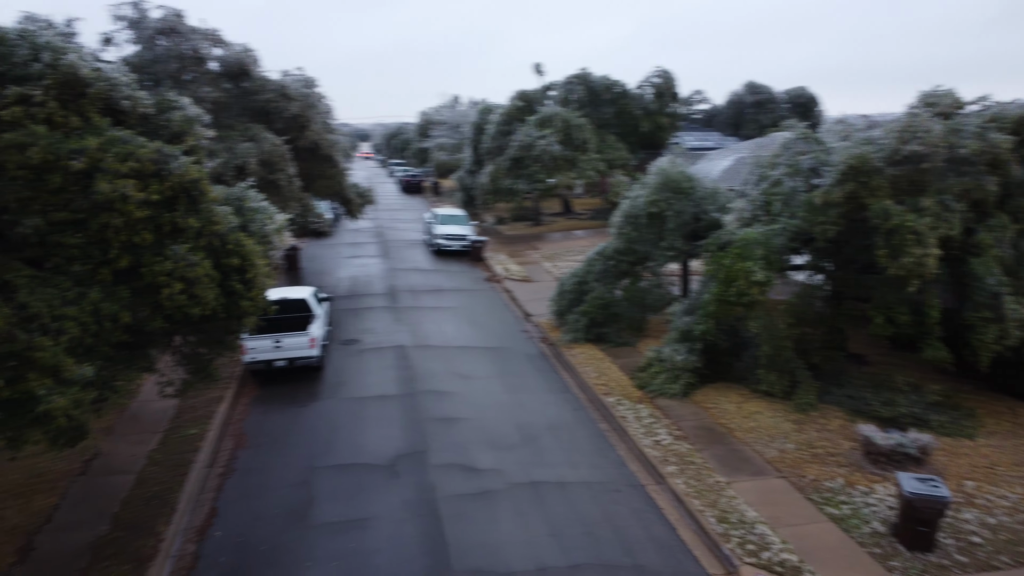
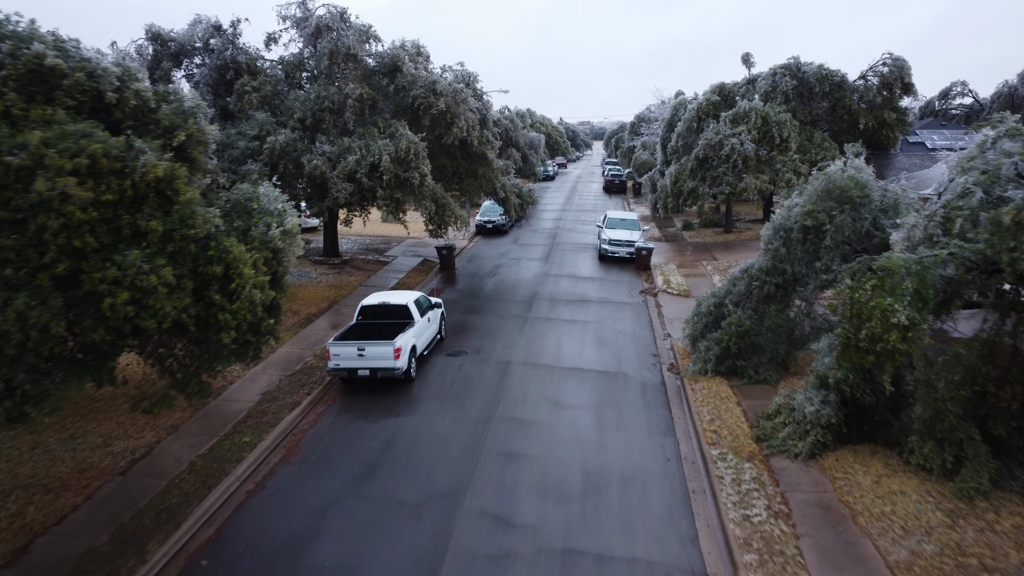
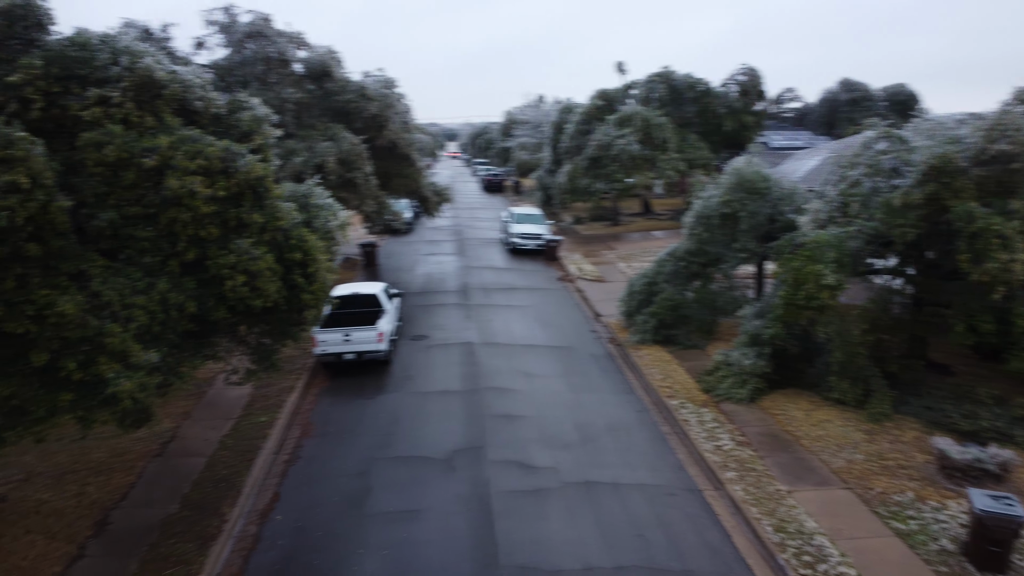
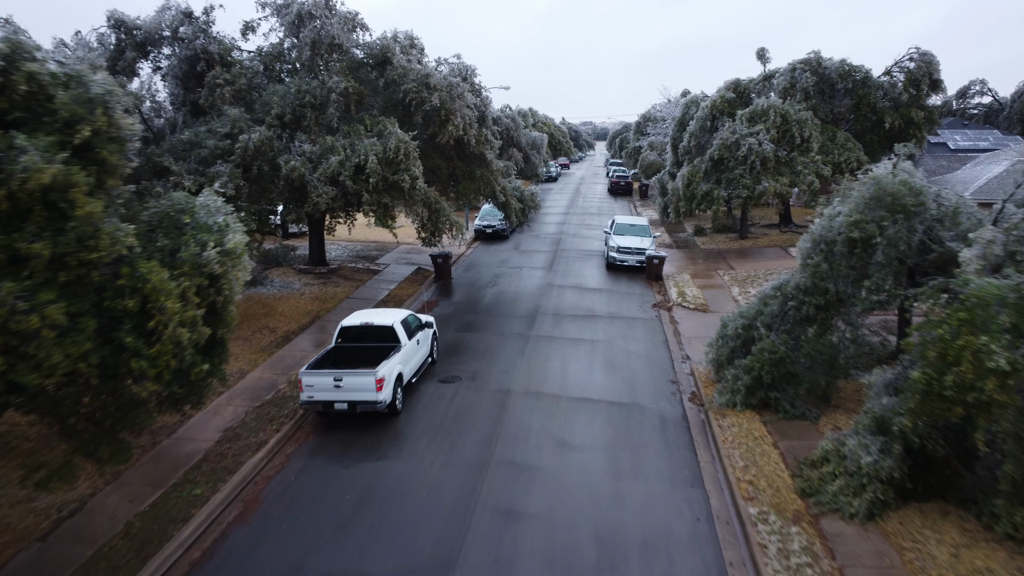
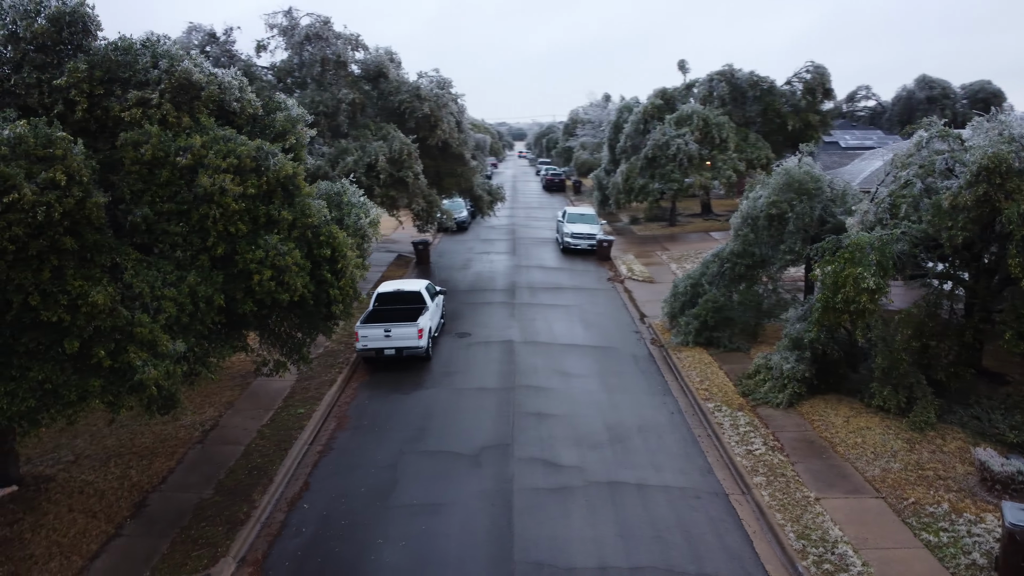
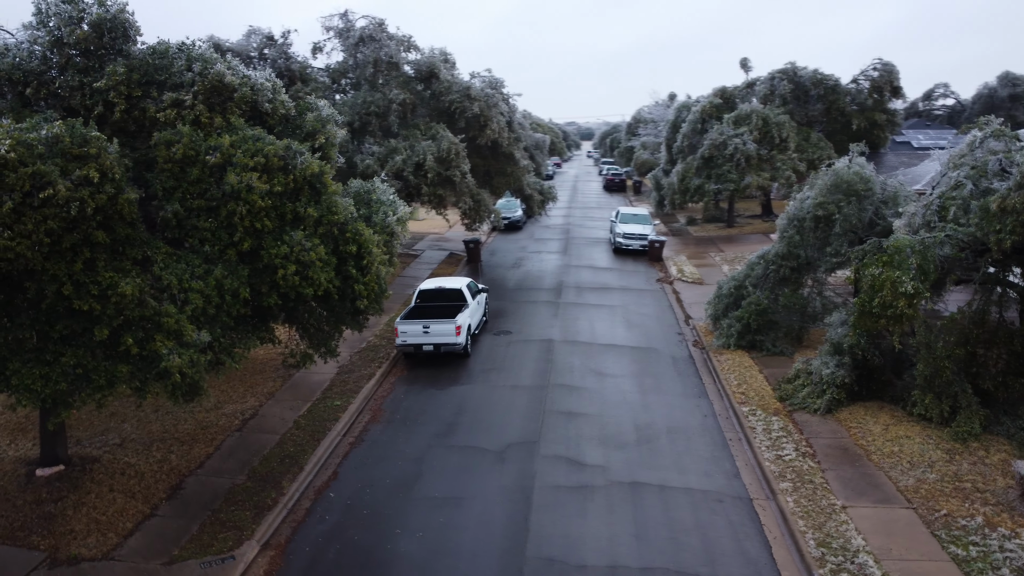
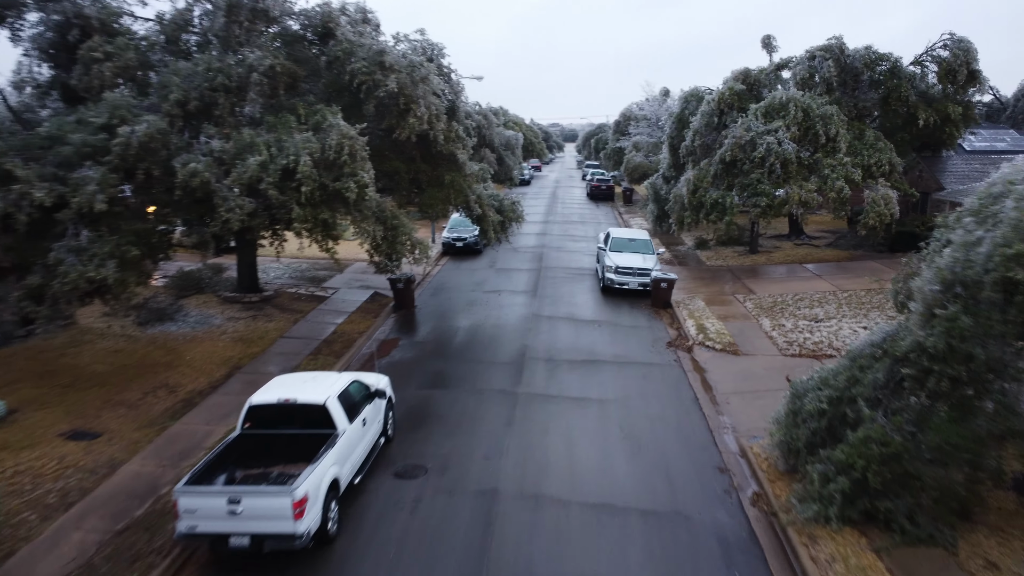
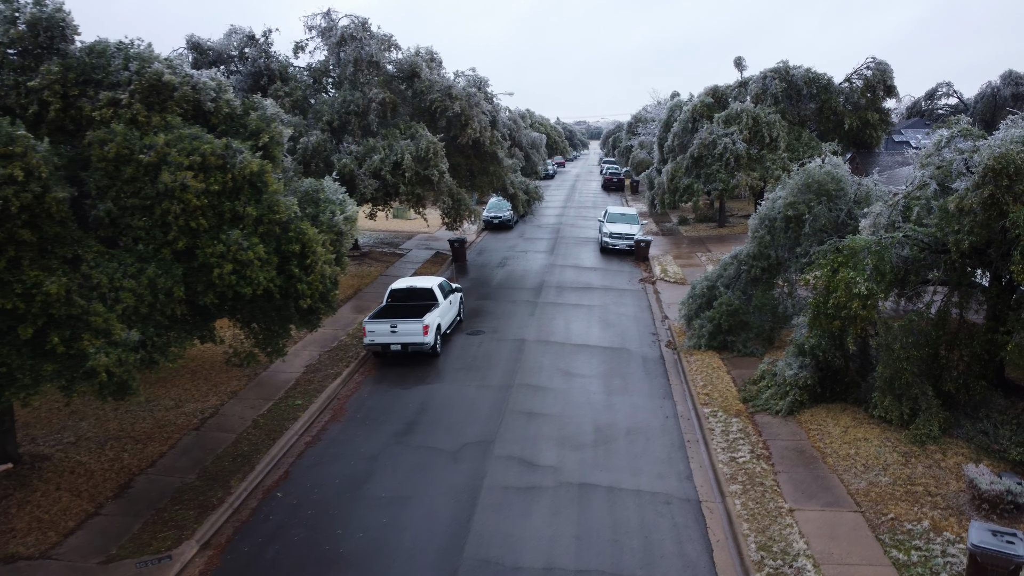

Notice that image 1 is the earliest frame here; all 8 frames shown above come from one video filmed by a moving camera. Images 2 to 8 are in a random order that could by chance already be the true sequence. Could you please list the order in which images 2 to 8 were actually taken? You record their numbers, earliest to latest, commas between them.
3, 5, 6, 8, 2, 4, 7
